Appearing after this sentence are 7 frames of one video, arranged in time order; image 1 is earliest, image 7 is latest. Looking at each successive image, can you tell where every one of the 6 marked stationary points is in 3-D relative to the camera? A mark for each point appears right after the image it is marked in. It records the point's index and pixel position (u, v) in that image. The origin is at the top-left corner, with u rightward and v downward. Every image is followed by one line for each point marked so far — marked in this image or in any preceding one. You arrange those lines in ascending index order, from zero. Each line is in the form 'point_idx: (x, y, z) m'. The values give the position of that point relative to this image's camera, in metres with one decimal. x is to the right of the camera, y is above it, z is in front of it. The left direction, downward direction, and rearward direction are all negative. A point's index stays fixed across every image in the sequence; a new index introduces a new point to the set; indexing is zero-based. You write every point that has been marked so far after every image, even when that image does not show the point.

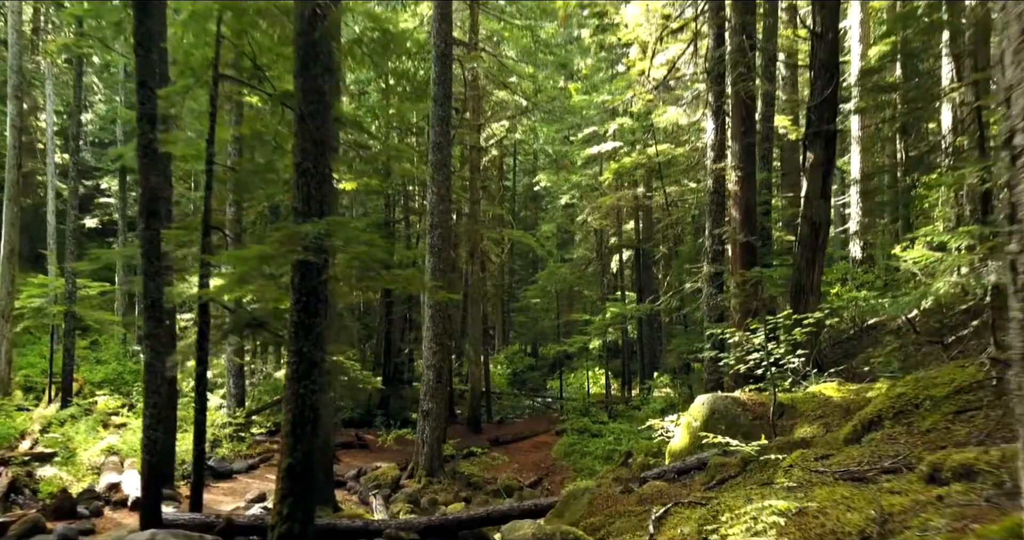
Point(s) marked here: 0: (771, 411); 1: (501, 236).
0: (+2.5, -1.4, +6.8) m
1: (-0.3, +0.9, +19.5) m
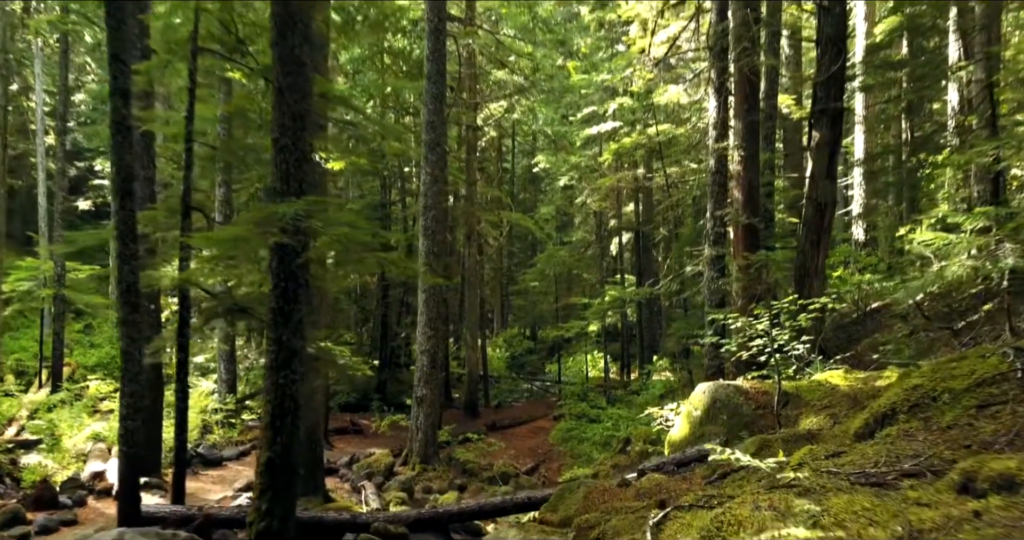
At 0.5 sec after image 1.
0: (+2.4, -1.2, +6.6) m
1: (-0.4, +1.4, +19.2) m
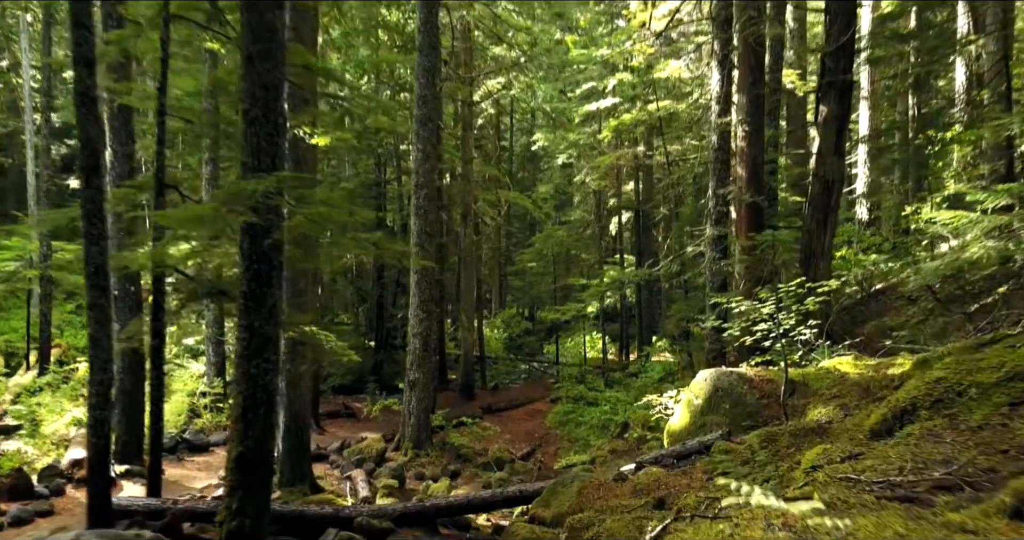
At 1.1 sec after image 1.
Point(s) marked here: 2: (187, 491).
0: (+2.3, -1.0, +6.2) m
1: (-0.4, +1.9, +18.8) m
2: (-4.0, -2.7, +8.8) m
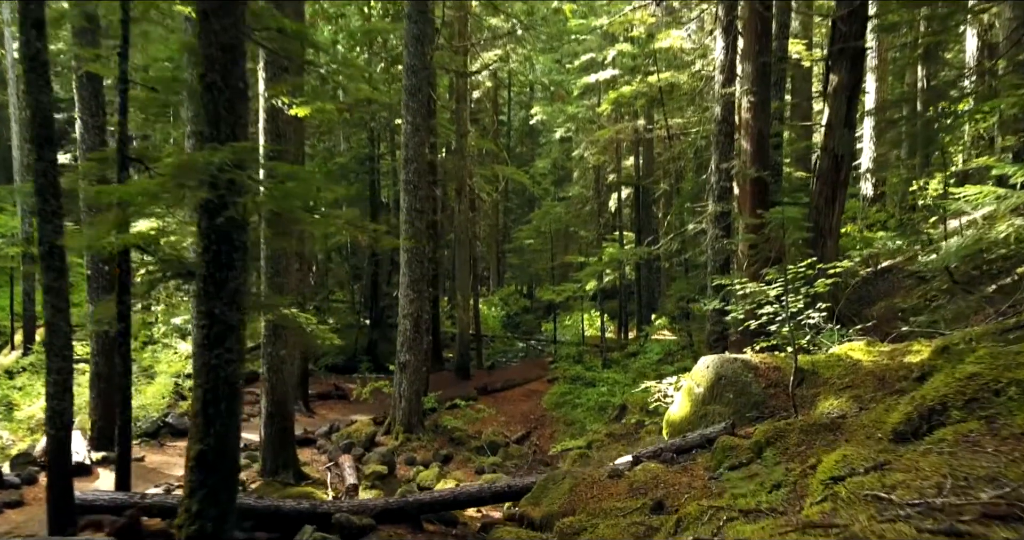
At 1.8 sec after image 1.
0: (+2.2, -0.9, +5.8) m
1: (-0.5, +2.5, +18.2) m
2: (-4.1, -2.5, +8.5) m
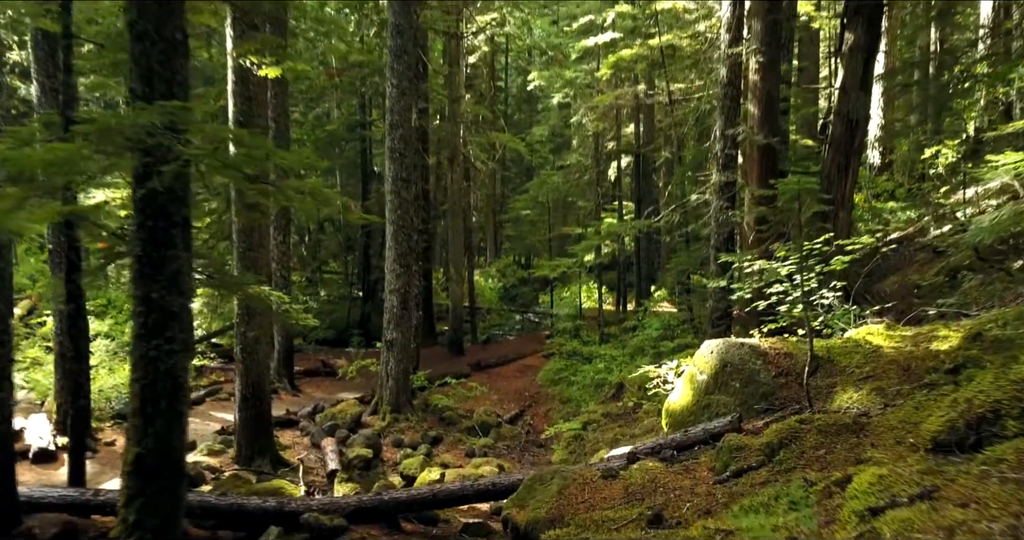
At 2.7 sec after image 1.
0: (+2.1, -0.7, +5.3) m
1: (-0.7, +3.2, +17.5) m
2: (-4.2, -2.2, +8.0) m
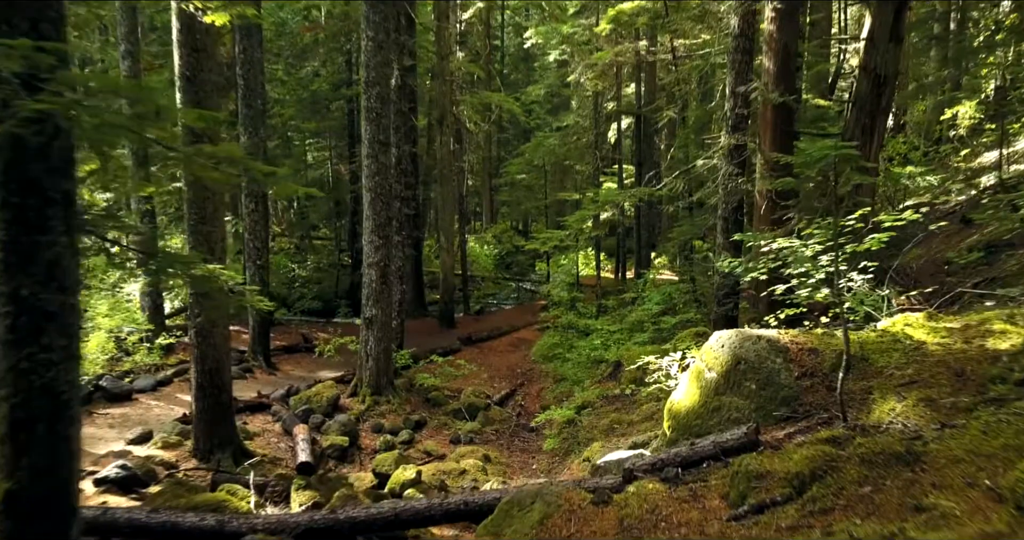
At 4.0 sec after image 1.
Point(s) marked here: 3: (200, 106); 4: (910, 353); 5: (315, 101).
0: (+2.0, -0.6, +4.5) m
1: (-0.8, +3.9, +16.5) m
2: (-4.4, -1.9, +7.3) m
3: (-3.0, +1.6, +6.8) m
4: (+2.4, -0.5, +4.3) m
5: (-5.1, +4.4, +18.6) m
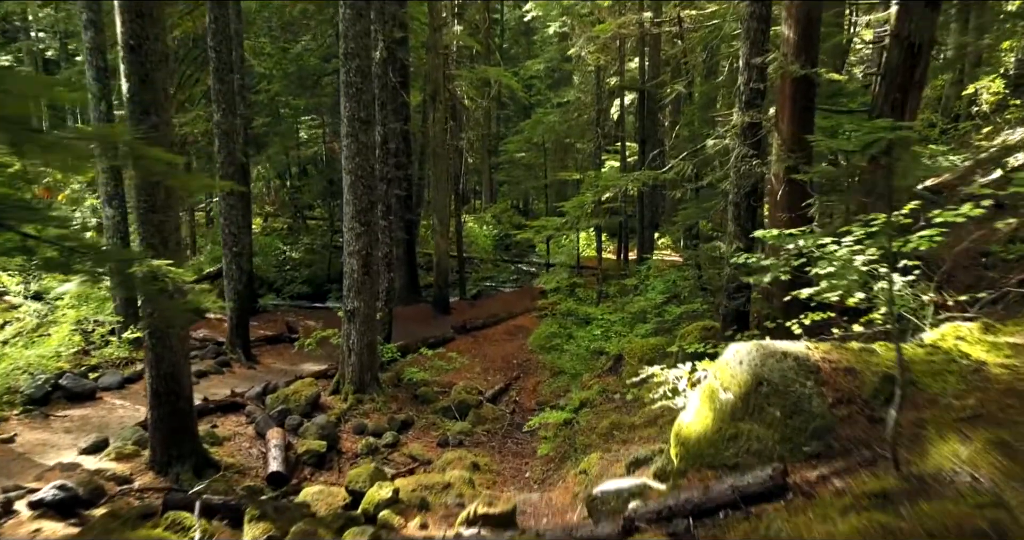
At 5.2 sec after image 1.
0: (+1.9, -0.6, +3.8) m
1: (-0.9, +4.3, +15.7) m
2: (-4.5, -1.9, +6.6) m
3: (-3.1, +1.6, +6.0) m
4: (+2.3, -0.5, +3.6) m
5: (-5.2, +4.8, +17.7) m
